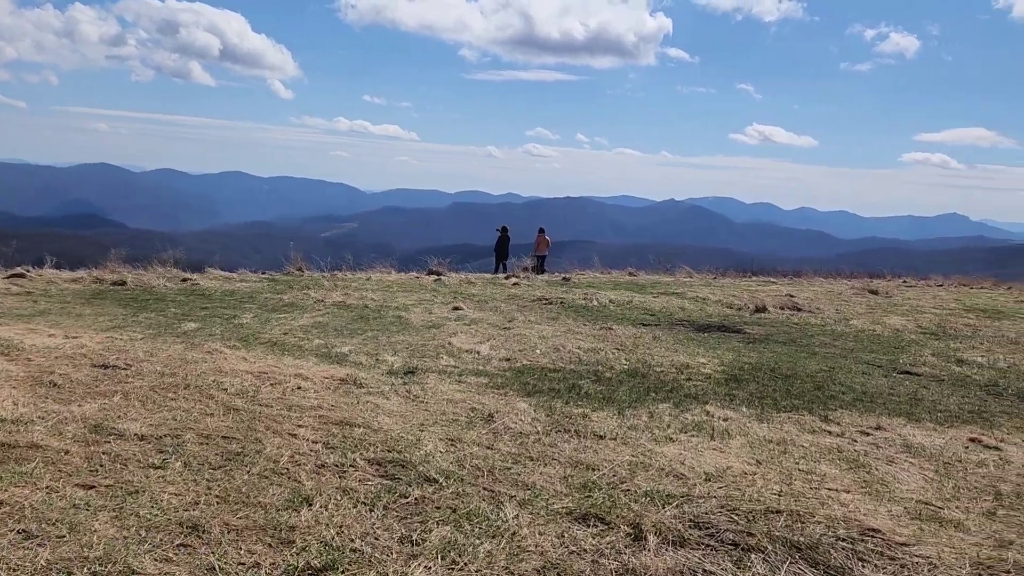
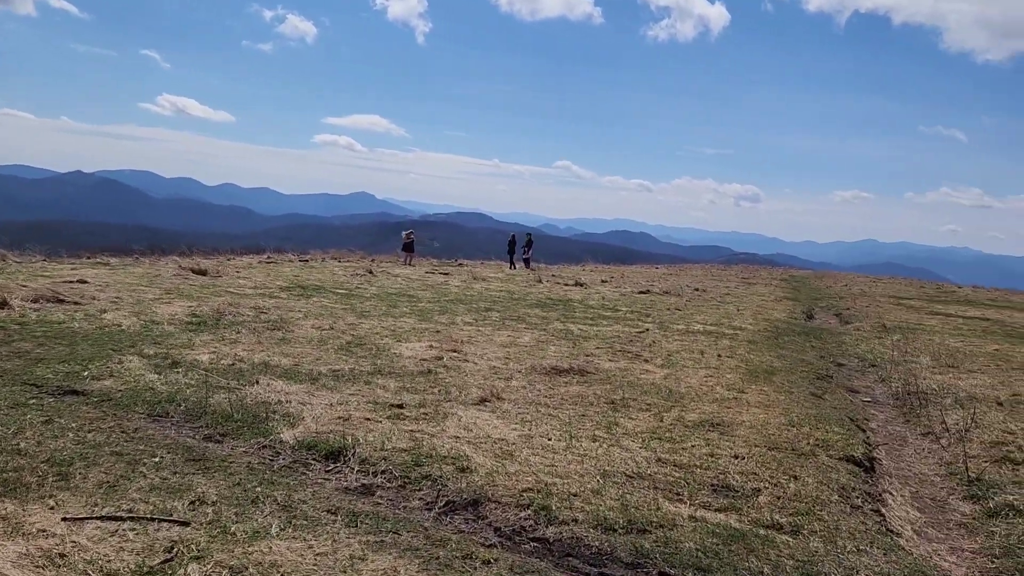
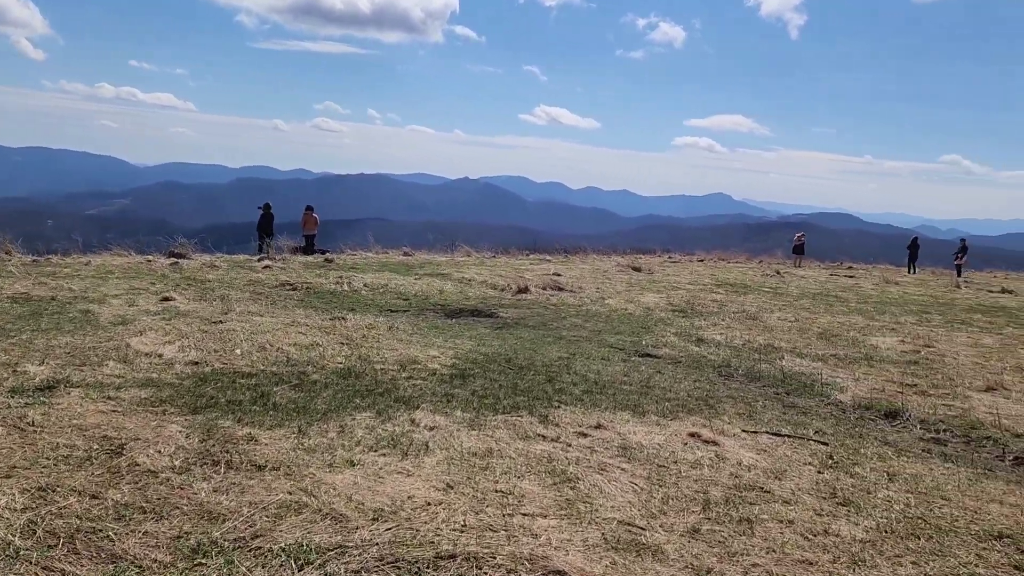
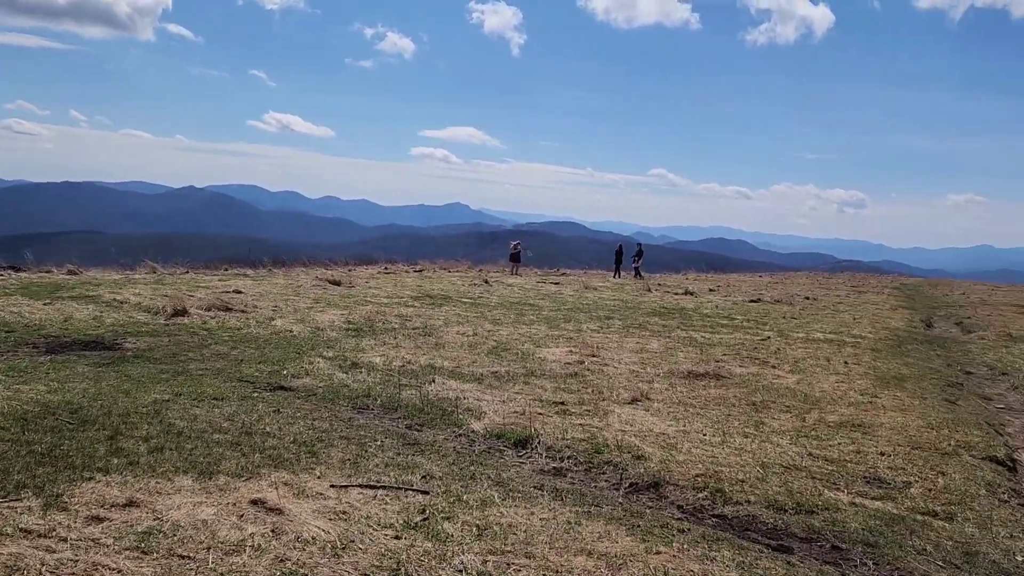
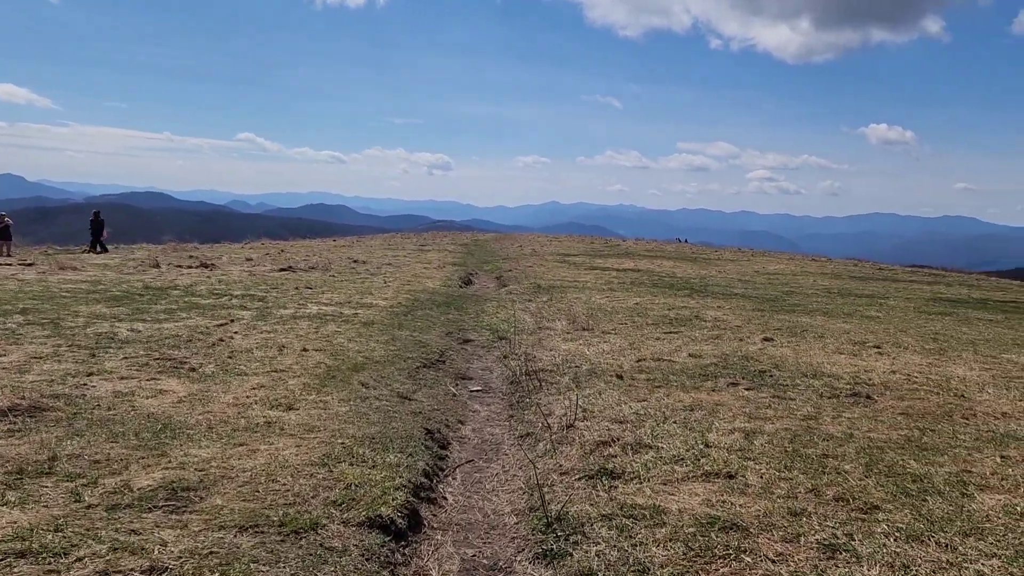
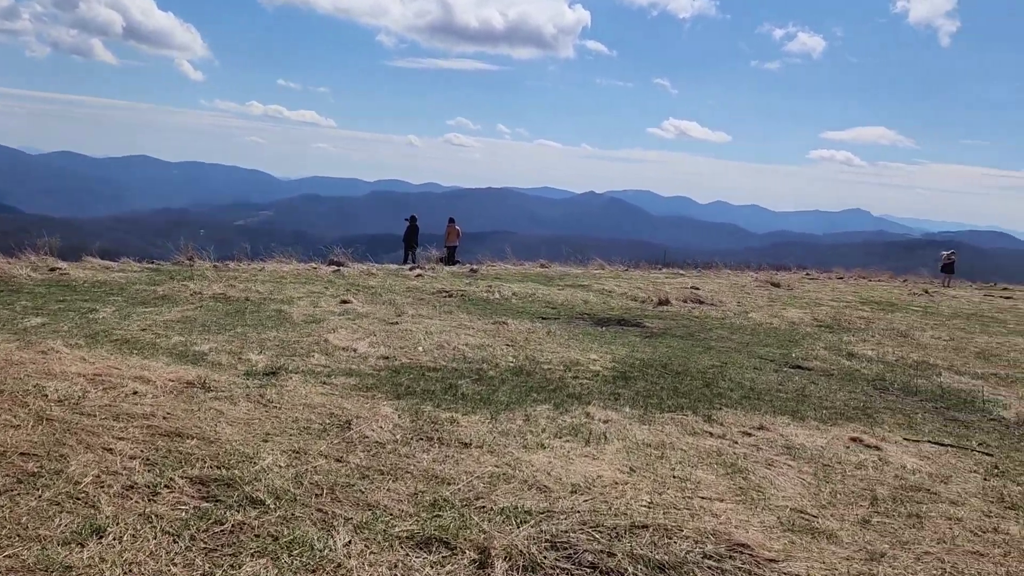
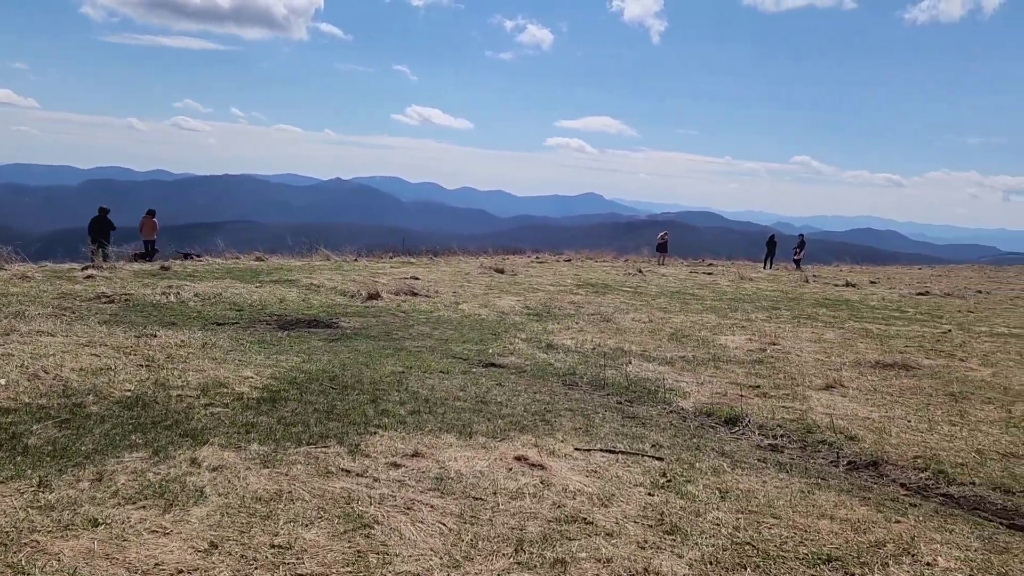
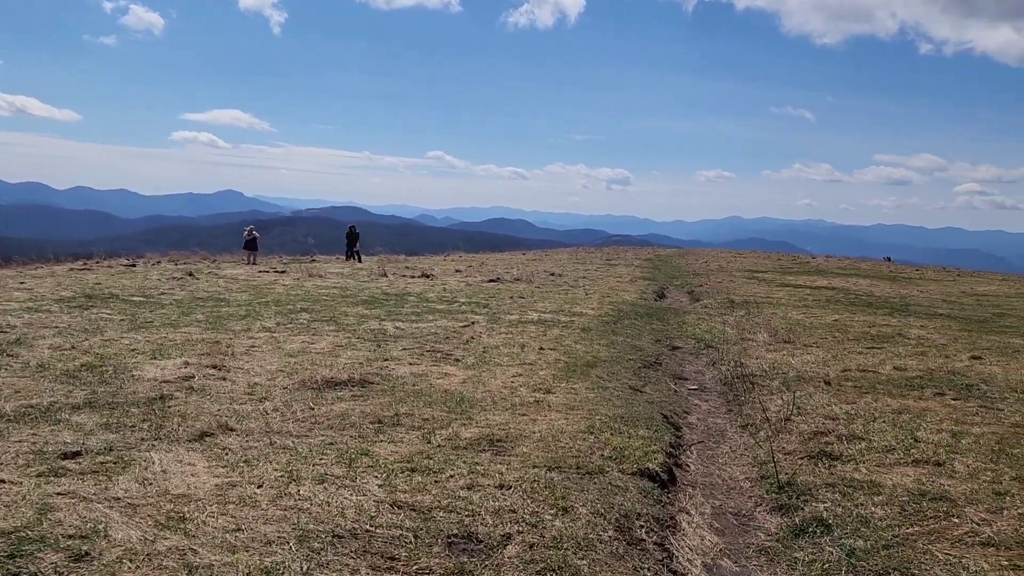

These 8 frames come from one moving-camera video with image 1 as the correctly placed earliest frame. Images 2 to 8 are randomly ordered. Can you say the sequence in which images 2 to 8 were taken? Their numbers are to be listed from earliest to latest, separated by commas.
6, 3, 7, 4, 2, 8, 5
